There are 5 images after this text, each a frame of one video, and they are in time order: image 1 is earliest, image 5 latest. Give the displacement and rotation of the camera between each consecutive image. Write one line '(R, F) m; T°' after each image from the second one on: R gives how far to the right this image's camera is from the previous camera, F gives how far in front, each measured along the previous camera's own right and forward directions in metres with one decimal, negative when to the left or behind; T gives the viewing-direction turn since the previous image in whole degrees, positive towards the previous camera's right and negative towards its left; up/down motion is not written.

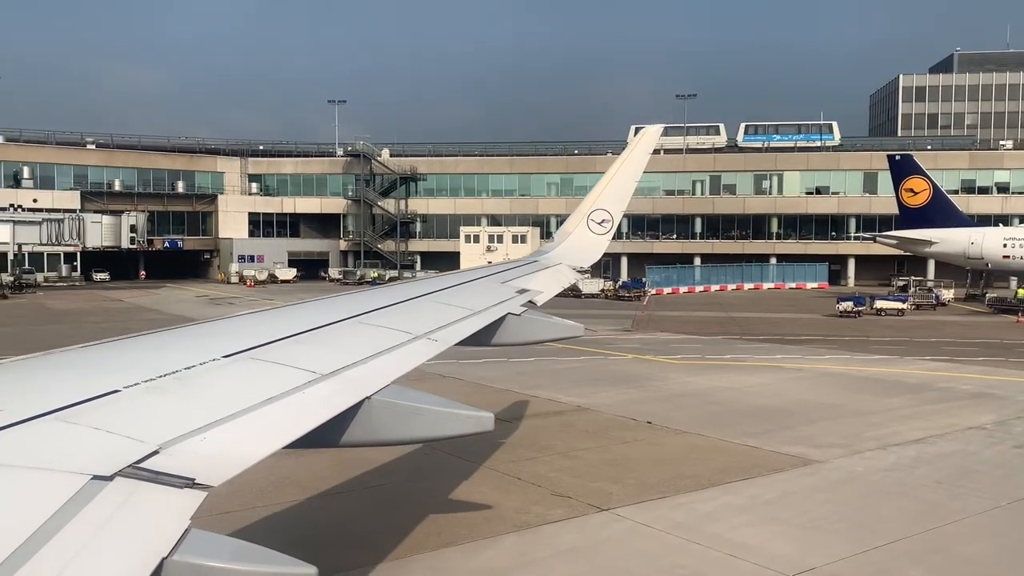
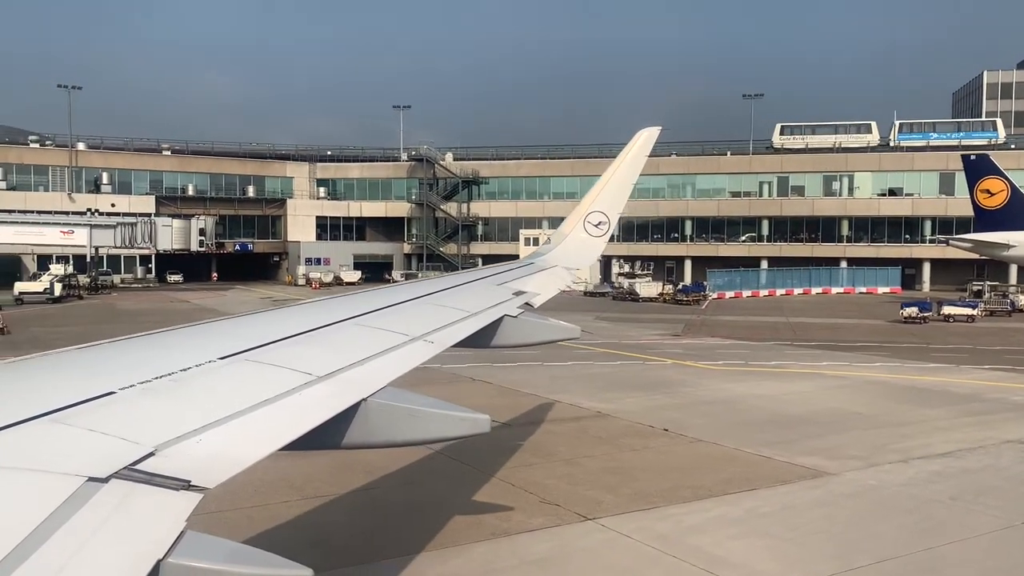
(+1.1, +0.2) m; -5°
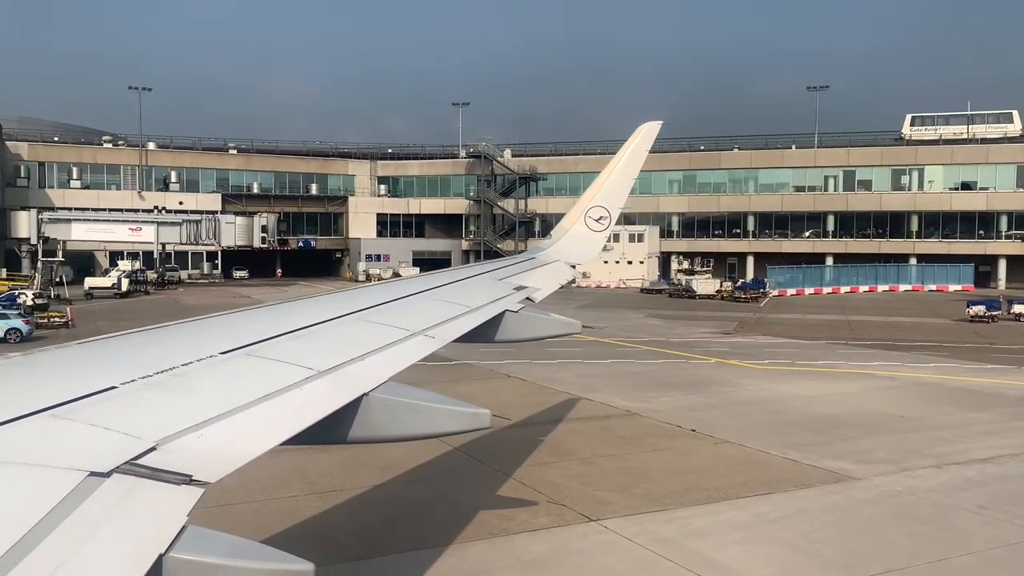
(+0.8, +0.2) m; -4°
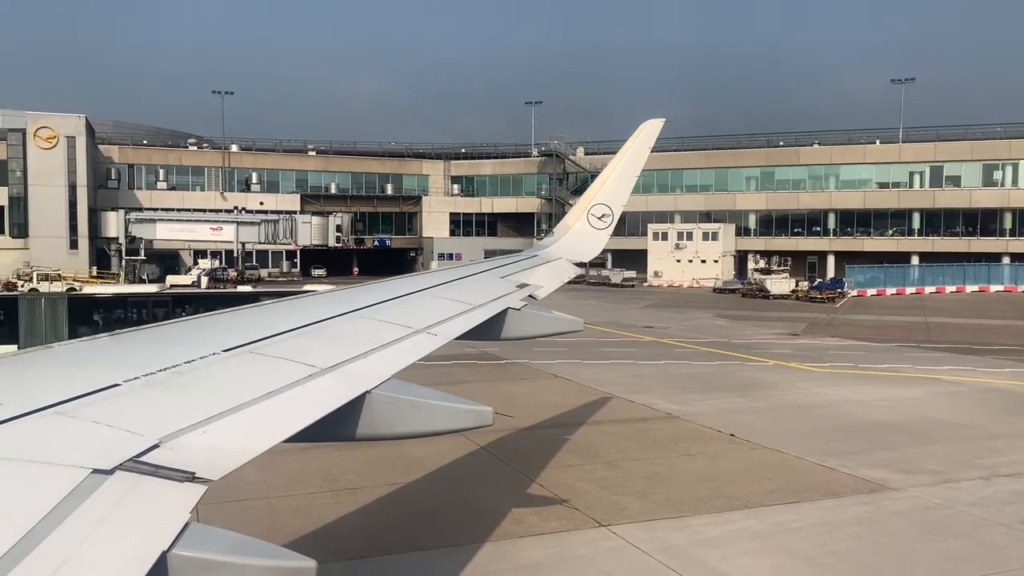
(+0.9, +0.2) m; -5°
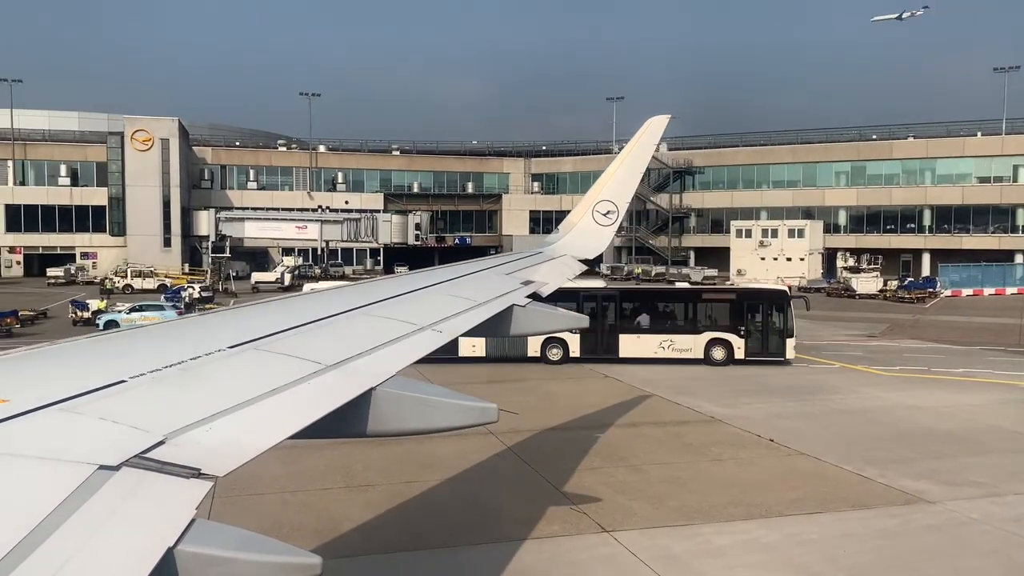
(+1.0, +0.2) m; -6°
